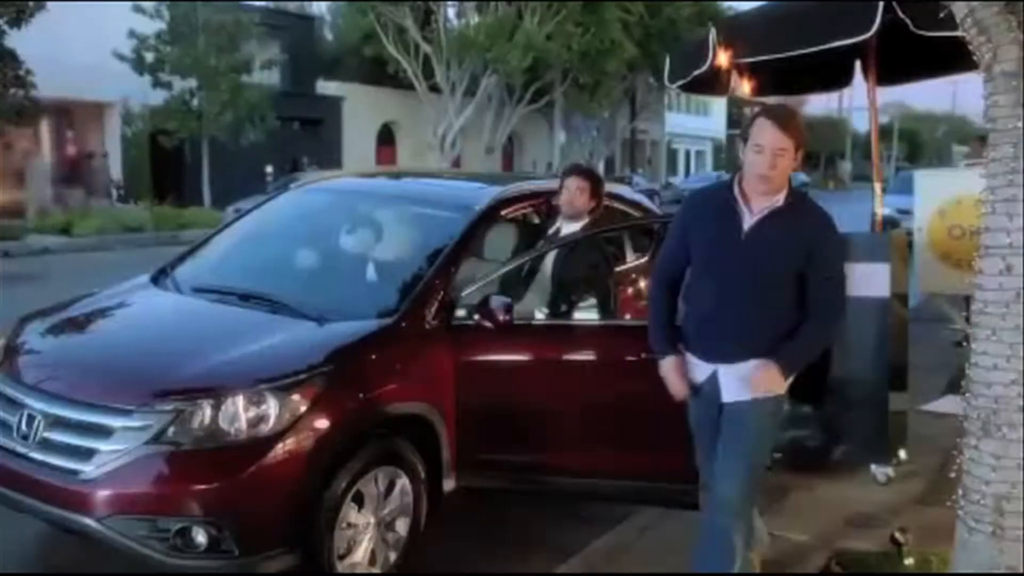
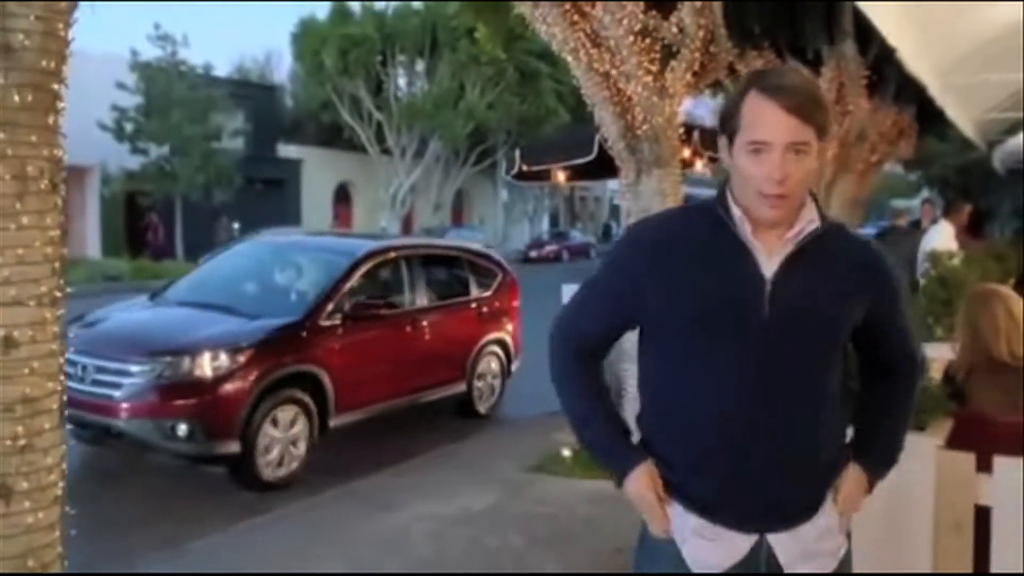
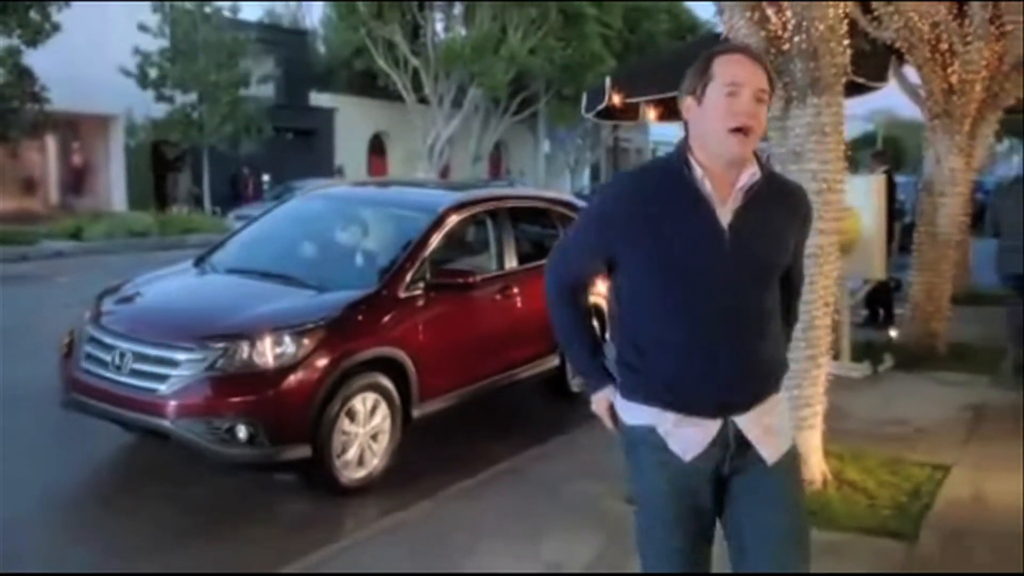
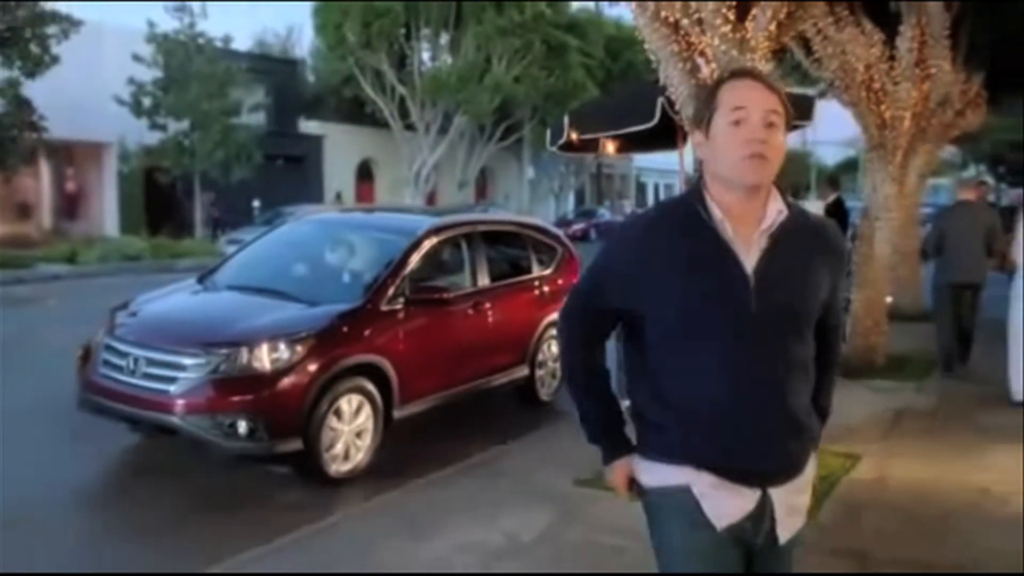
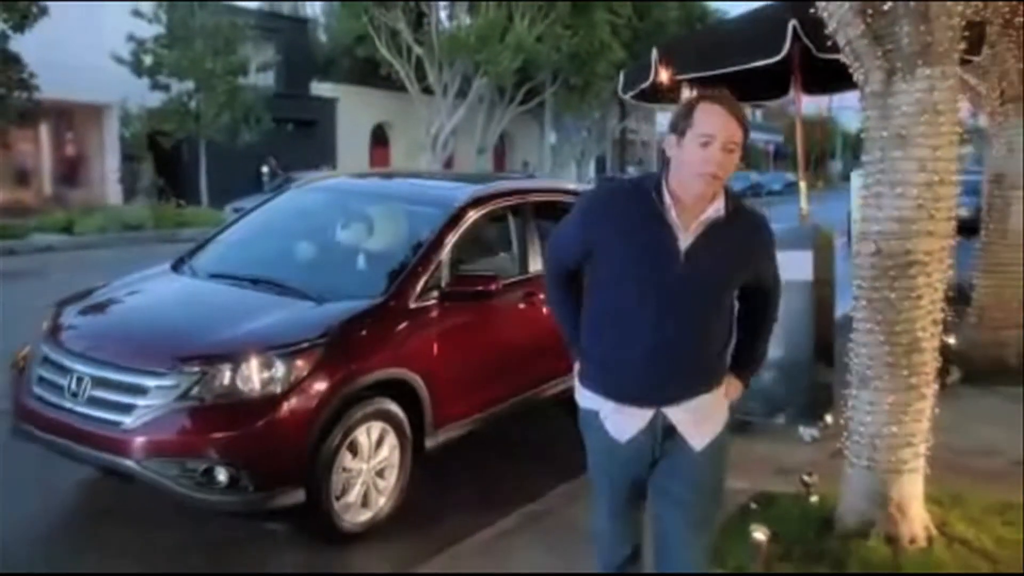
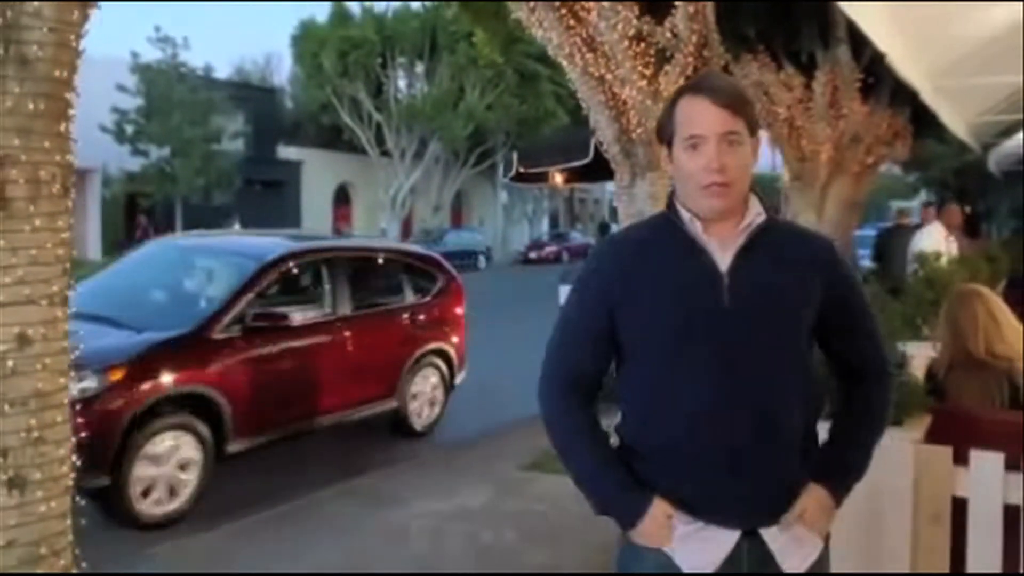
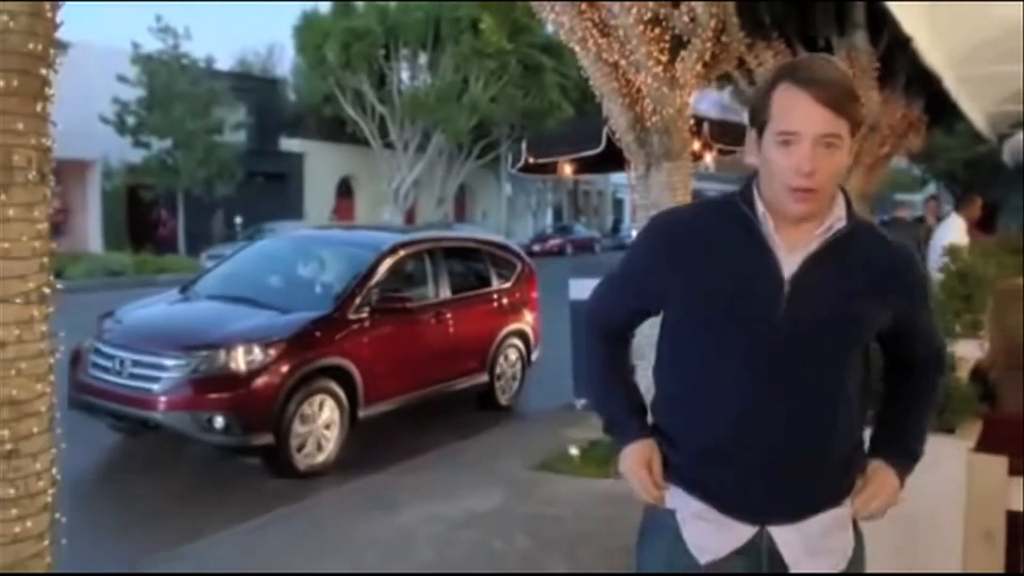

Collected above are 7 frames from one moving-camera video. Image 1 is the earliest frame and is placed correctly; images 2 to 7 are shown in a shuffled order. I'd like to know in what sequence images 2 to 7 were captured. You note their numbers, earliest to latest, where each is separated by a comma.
5, 3, 4, 7, 2, 6
